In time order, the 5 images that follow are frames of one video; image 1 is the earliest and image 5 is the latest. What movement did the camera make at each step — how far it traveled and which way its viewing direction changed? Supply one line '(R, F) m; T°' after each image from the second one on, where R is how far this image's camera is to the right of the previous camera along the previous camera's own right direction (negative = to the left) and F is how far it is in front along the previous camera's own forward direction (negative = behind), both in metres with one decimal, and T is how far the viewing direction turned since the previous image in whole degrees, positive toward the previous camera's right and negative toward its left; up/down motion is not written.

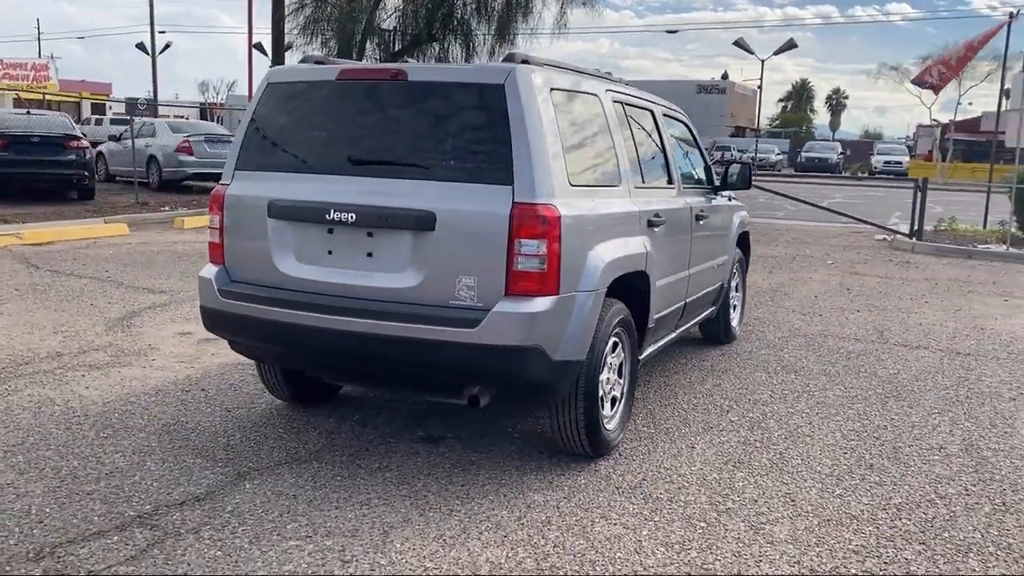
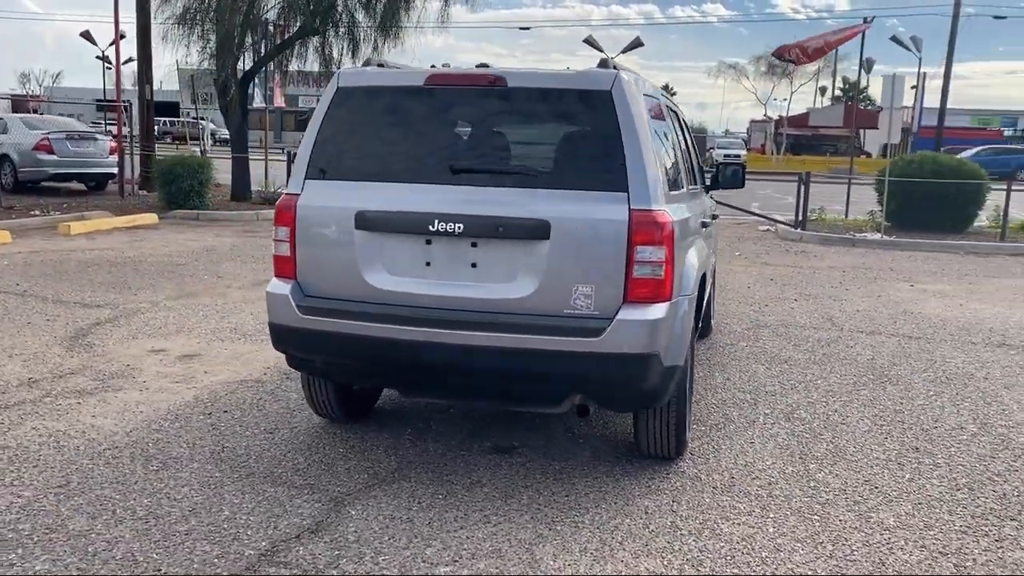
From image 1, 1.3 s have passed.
(-1.2, +0.2) m; +10°
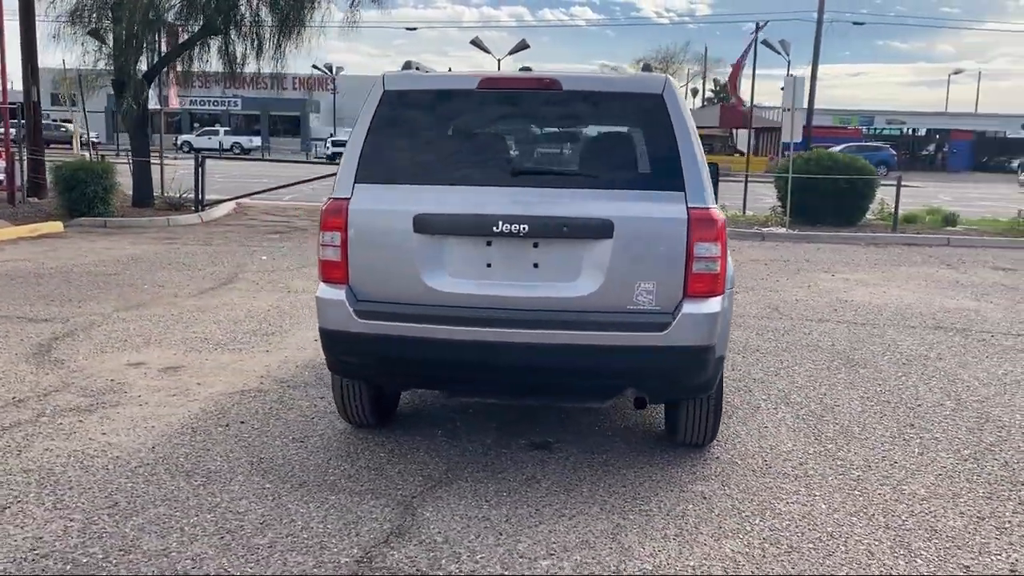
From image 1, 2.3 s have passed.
(-0.8, 0.0) m; +8°
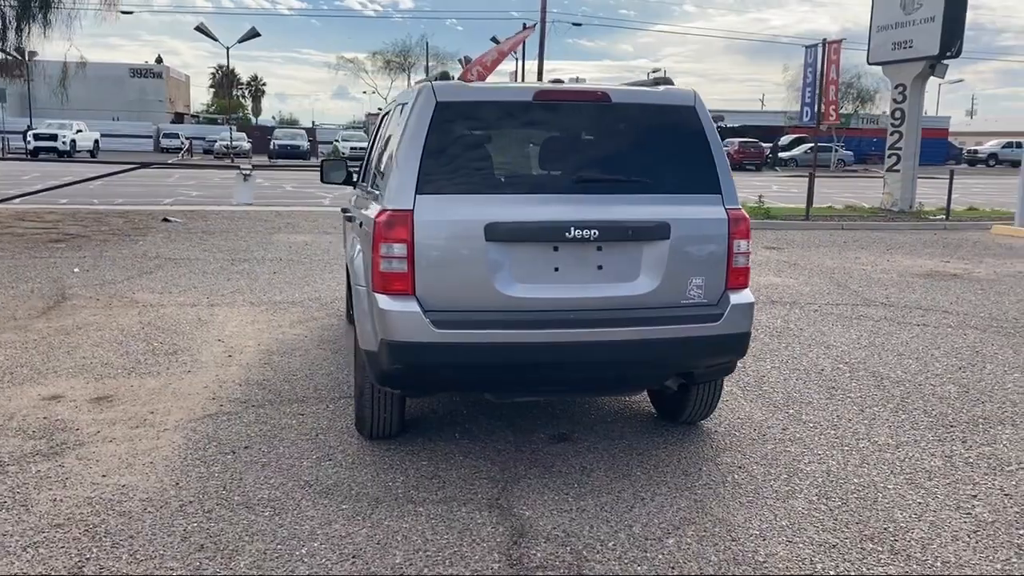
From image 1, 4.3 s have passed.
(-1.6, +0.1) m; +18°
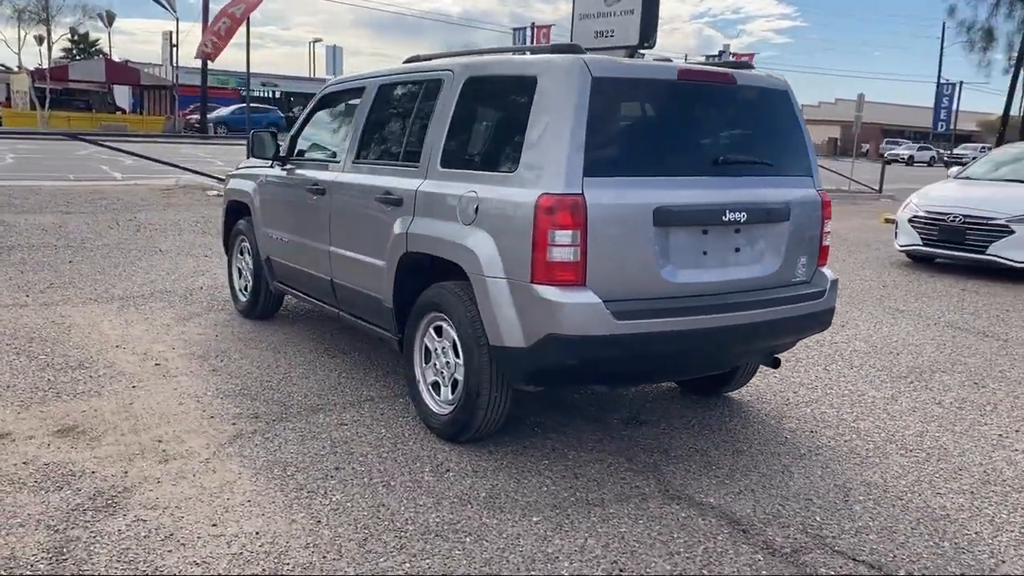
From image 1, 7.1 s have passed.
(-2.3, +0.7) m; +22°
